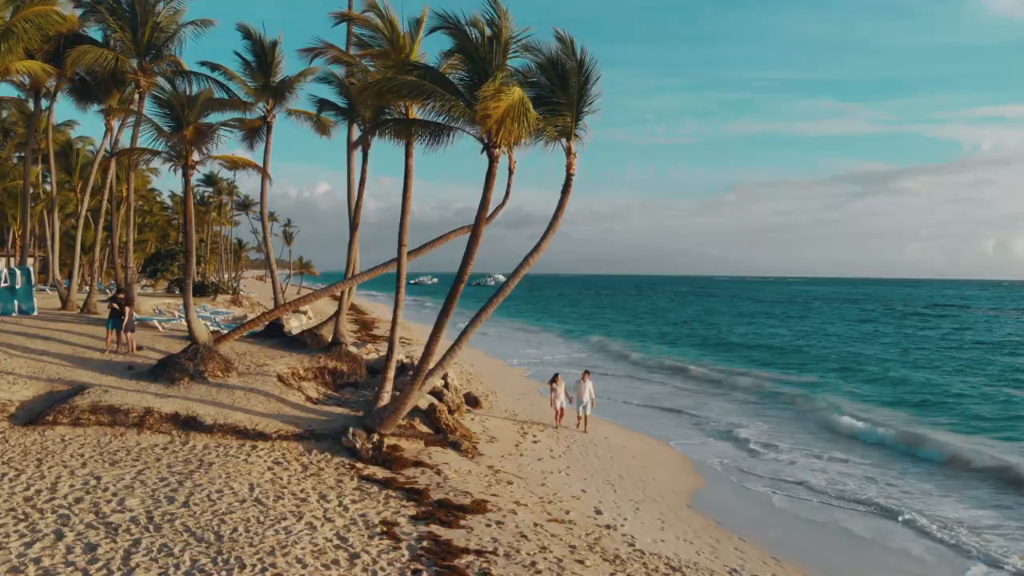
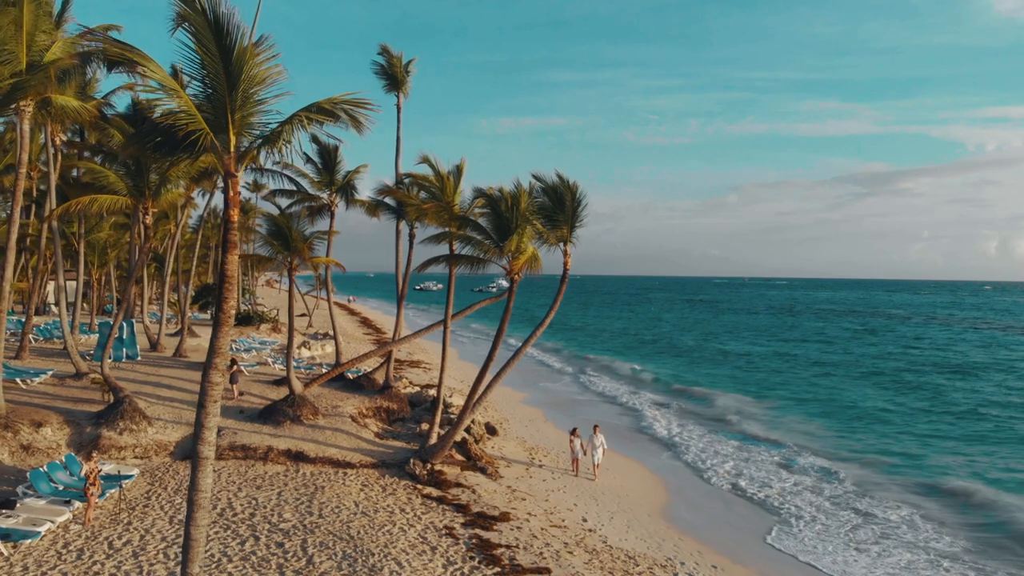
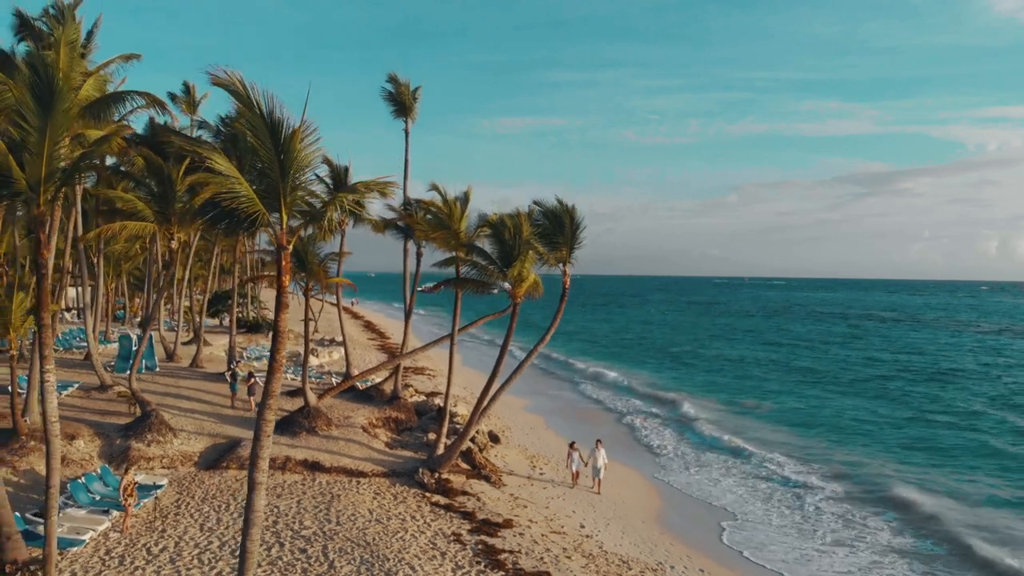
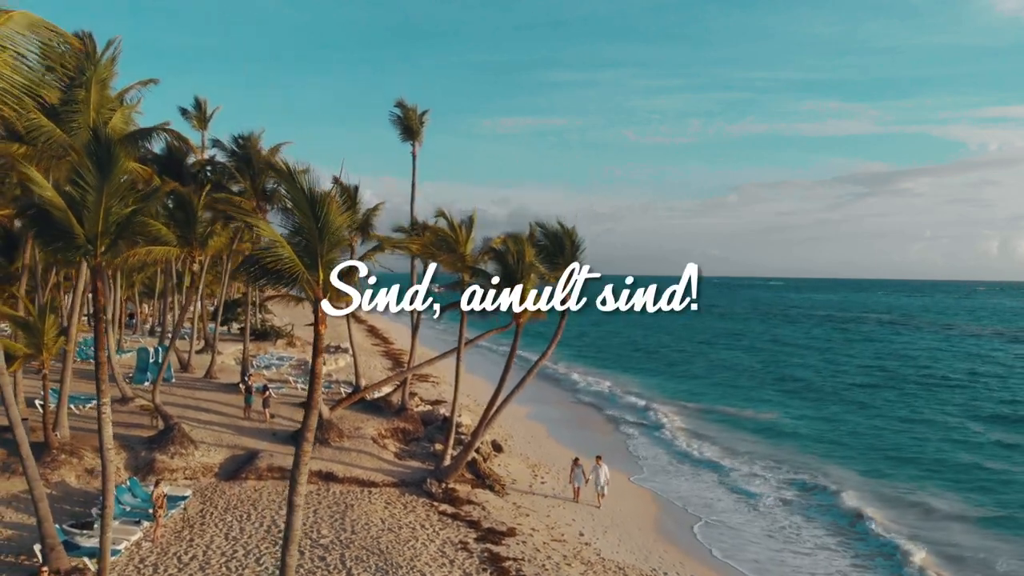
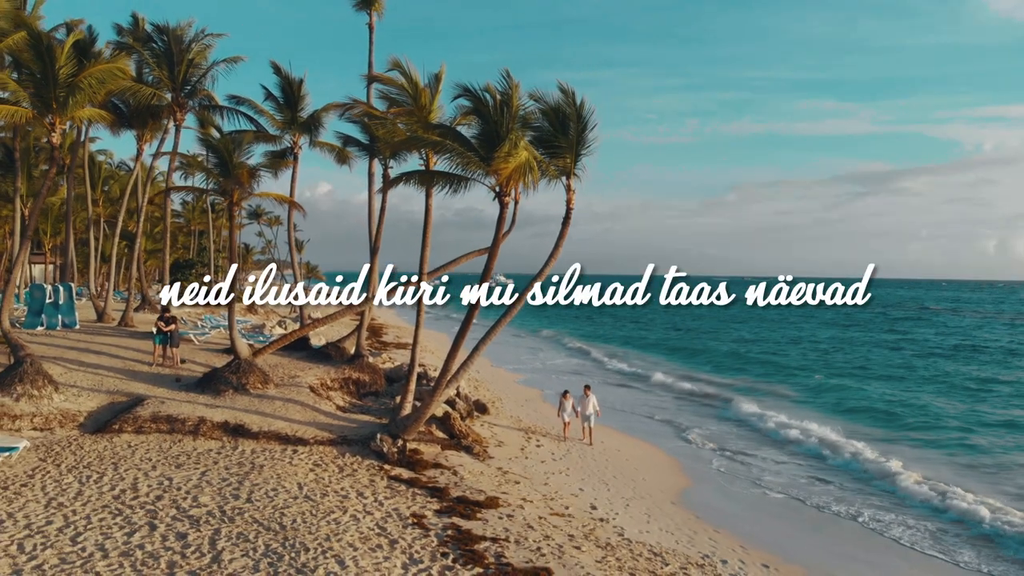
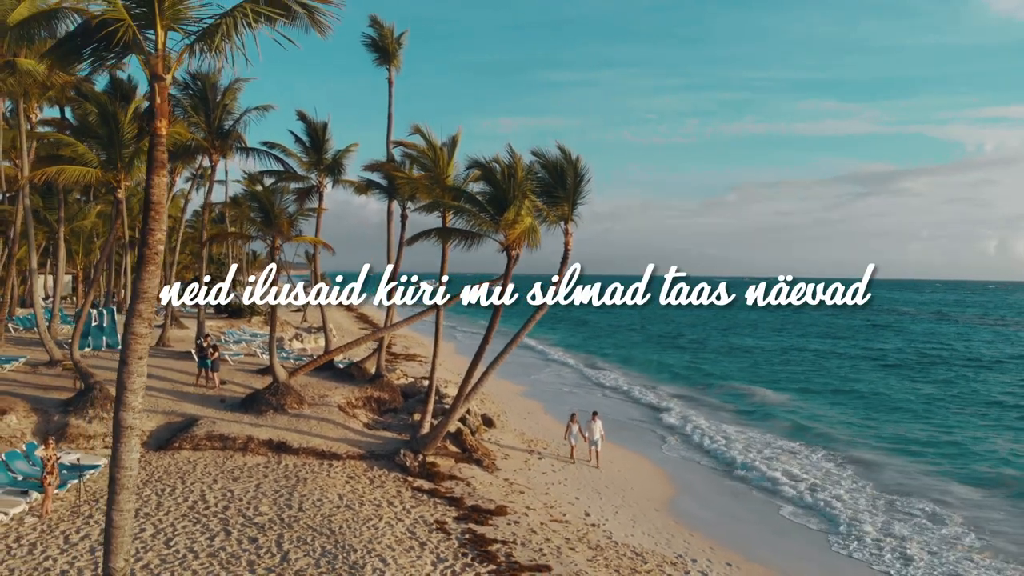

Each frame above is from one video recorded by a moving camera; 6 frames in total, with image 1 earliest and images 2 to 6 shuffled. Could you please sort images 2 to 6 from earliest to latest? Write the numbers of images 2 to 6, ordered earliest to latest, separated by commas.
5, 6, 2, 3, 4
